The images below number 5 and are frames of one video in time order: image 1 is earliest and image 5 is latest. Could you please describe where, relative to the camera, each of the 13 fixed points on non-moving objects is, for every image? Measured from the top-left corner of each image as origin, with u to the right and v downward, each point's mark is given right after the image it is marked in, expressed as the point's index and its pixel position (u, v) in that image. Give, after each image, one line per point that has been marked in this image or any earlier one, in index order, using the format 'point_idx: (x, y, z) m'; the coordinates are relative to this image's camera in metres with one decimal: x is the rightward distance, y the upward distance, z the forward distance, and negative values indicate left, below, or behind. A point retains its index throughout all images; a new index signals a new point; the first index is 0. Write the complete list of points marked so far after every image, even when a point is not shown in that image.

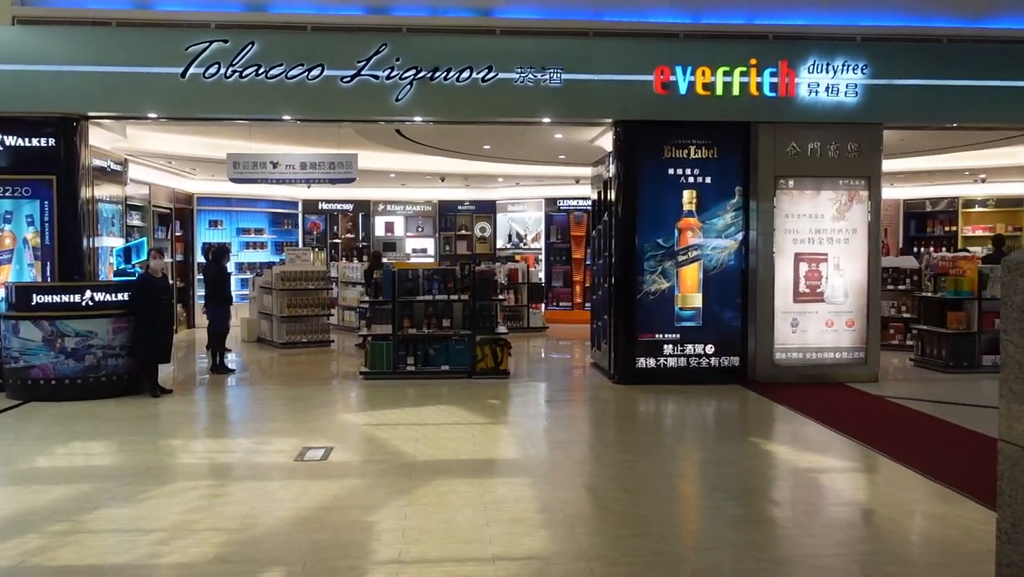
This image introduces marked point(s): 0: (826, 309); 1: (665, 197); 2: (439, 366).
0: (+3.1, -0.2, +8.8) m
1: (+1.5, +0.9, +8.7) m
2: (-0.7, -0.8, +9.2) m
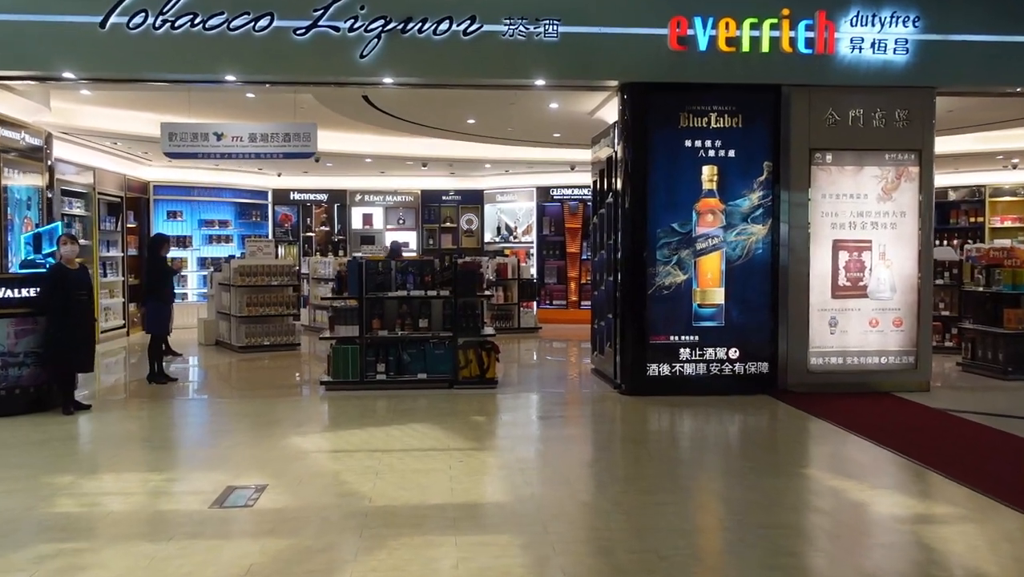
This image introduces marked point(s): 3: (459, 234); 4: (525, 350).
0: (+3.0, -0.1, +7.5) m
1: (+1.4, +0.9, +7.4) m
2: (-0.8, -0.8, +7.8) m
3: (-0.9, +1.0, +16.0) m
4: (+0.2, -0.9, +12.3) m
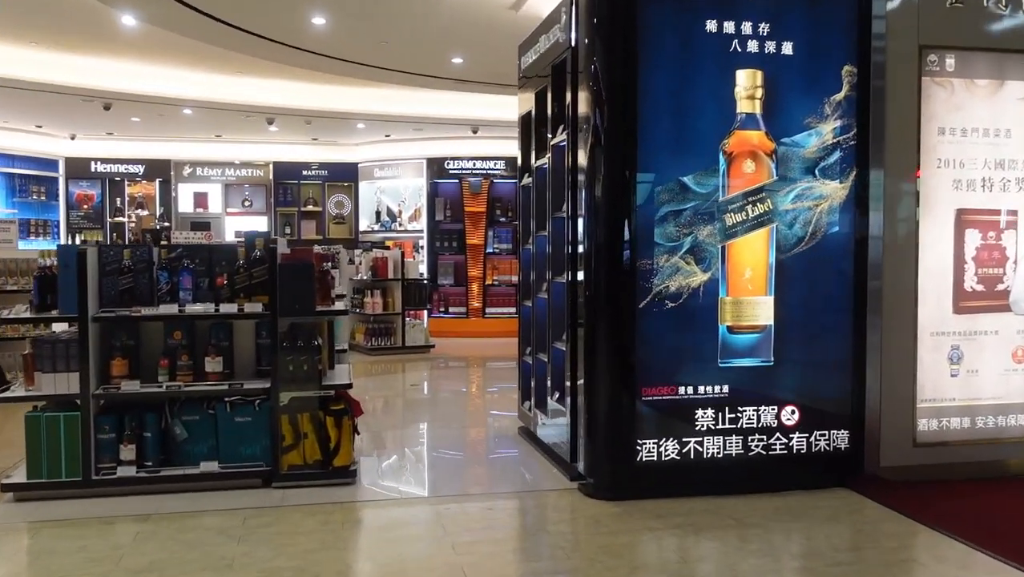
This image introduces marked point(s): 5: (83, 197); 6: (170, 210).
0: (+2.4, -0.2, +4.3) m
1: (+0.8, +0.9, +3.9) m
2: (-1.4, -0.8, +4.1) m
3: (-2.5, +0.9, +12.2) m
4: (-1.0, -0.9, +8.7) m
5: (-5.5, +1.2, +11.5) m
6: (-4.5, +1.0, +11.8) m
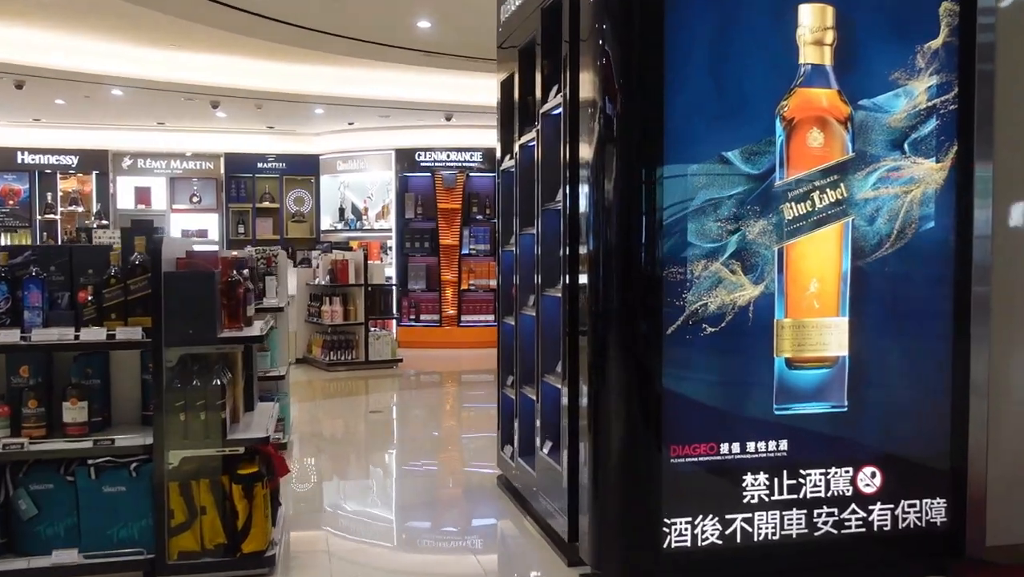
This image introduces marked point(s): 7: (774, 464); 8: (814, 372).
0: (+2.3, -0.2, +3.2) m
1: (+0.7, +0.8, +2.8) m
2: (-1.5, -0.9, +2.9) m
3: (-2.8, +0.9, +11.0) m
4: (-1.2, -1.0, +7.6) m
5: (-5.8, +1.1, +10.3) m
6: (-4.7, +1.0, +10.5) m
7: (+0.8, -0.6, +2.9) m
8: (+1.0, -0.3, +2.9) m
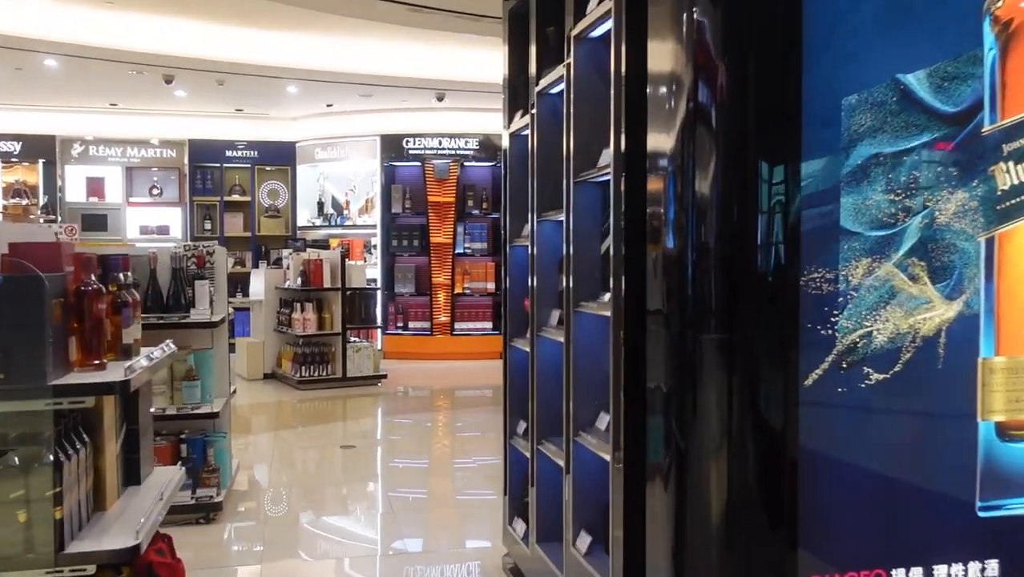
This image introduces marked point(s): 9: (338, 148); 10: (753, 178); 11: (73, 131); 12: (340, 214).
0: (+2.4, -0.3, +2.1) m
1: (+0.8, +0.8, +1.7) m
2: (-1.5, -0.9, +1.8) m
3: (-2.8, +0.8, +9.9) m
4: (-1.2, -1.0, +6.4) m
5: (-5.8, +1.1, +9.1) m
6: (-4.7, +0.9, +9.3) m
7: (+0.9, -0.6, +1.7) m
8: (+1.0, -0.3, +1.8) m
9: (-1.8, +1.5, +9.3) m
10: (+0.4, +0.3, +1.6) m
11: (-4.6, +1.6, +9.4) m
12: (-1.8, +0.8, +9.4) m
